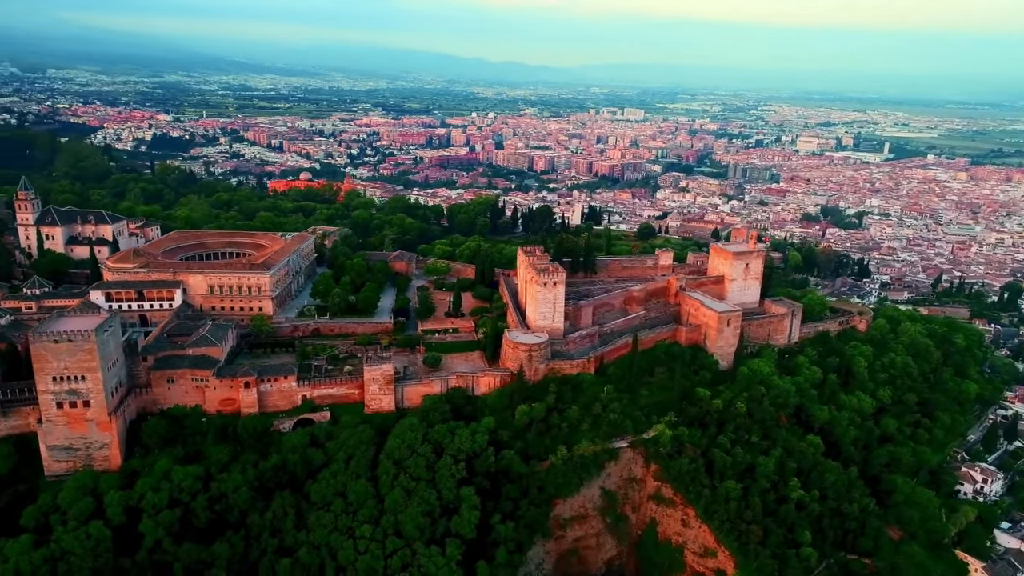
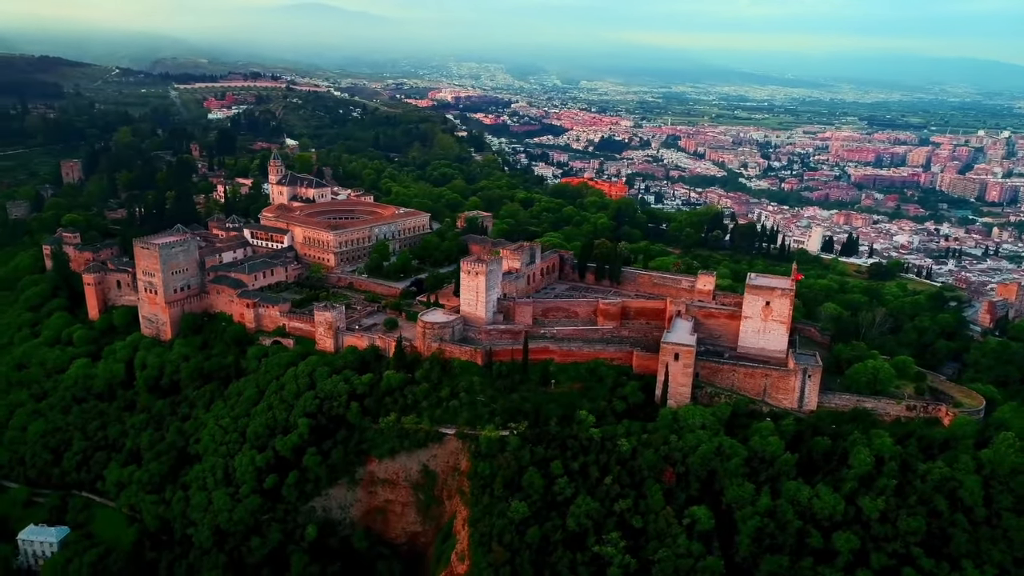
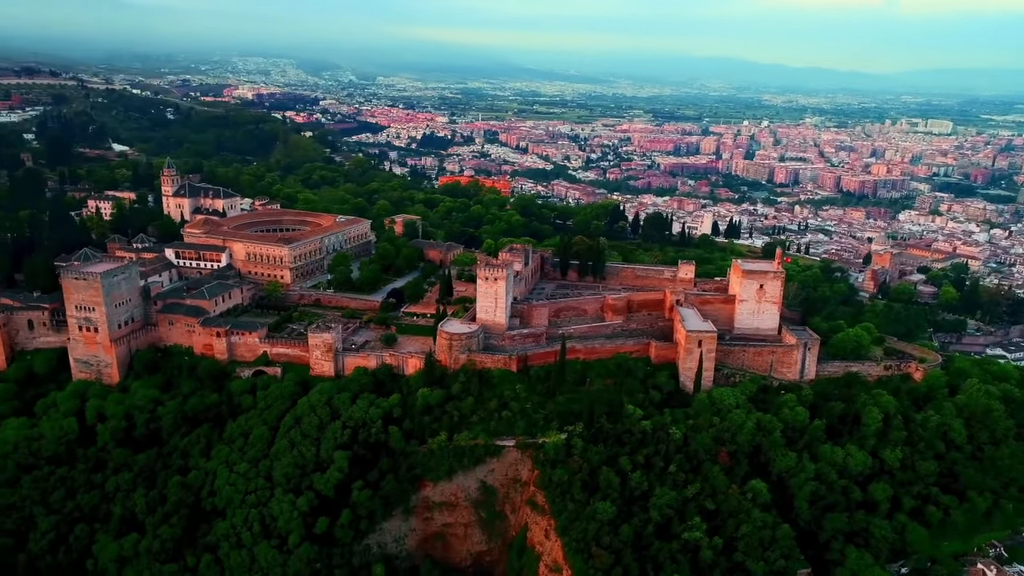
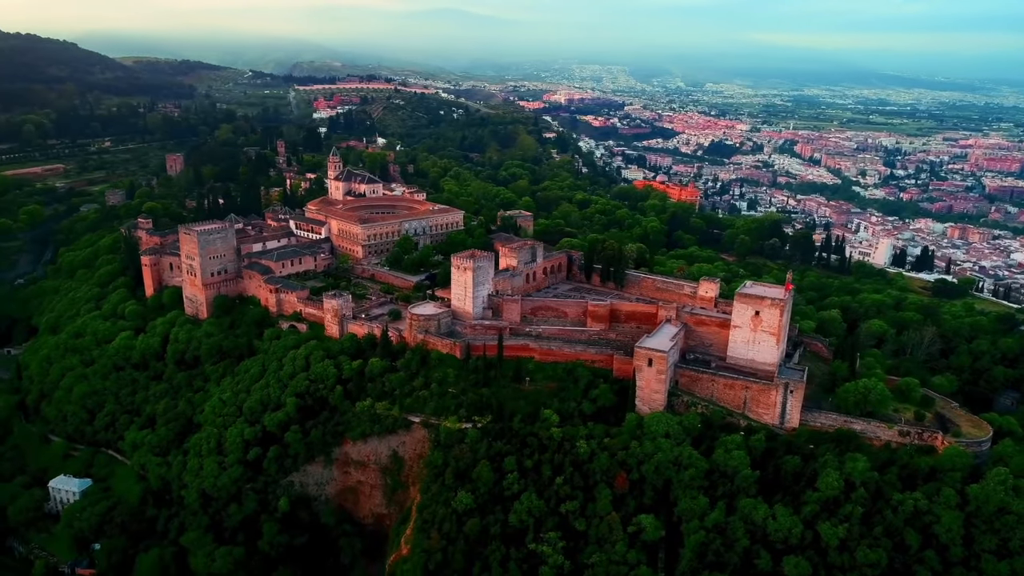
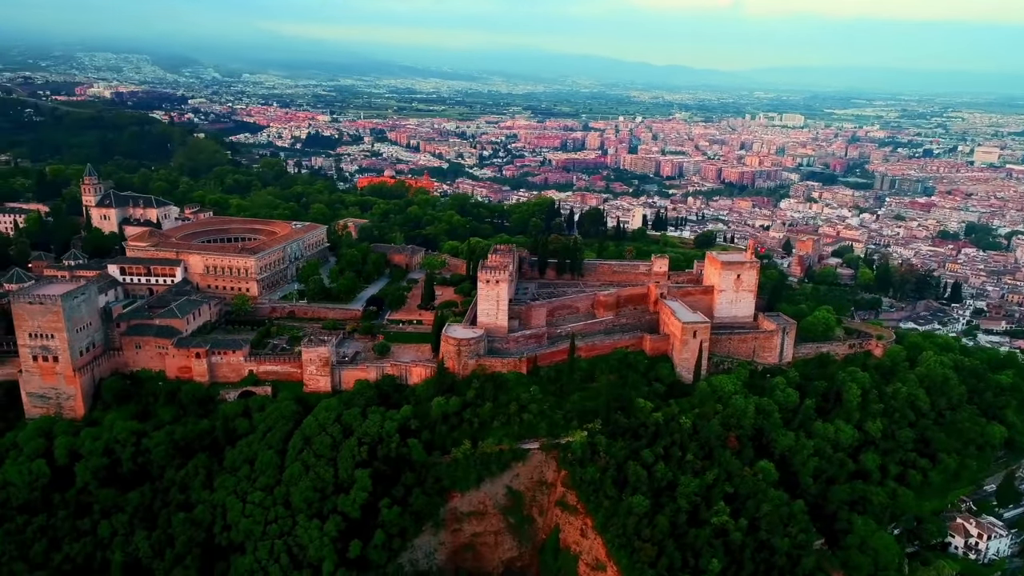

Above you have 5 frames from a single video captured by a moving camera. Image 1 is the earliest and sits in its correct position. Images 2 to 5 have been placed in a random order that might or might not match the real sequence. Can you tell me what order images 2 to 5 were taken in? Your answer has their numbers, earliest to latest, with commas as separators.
5, 3, 2, 4
